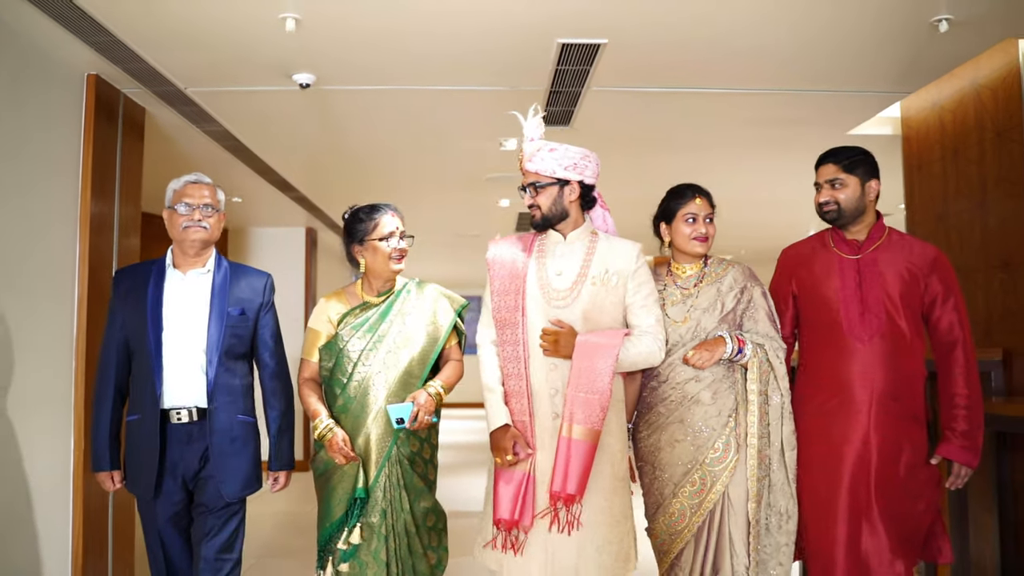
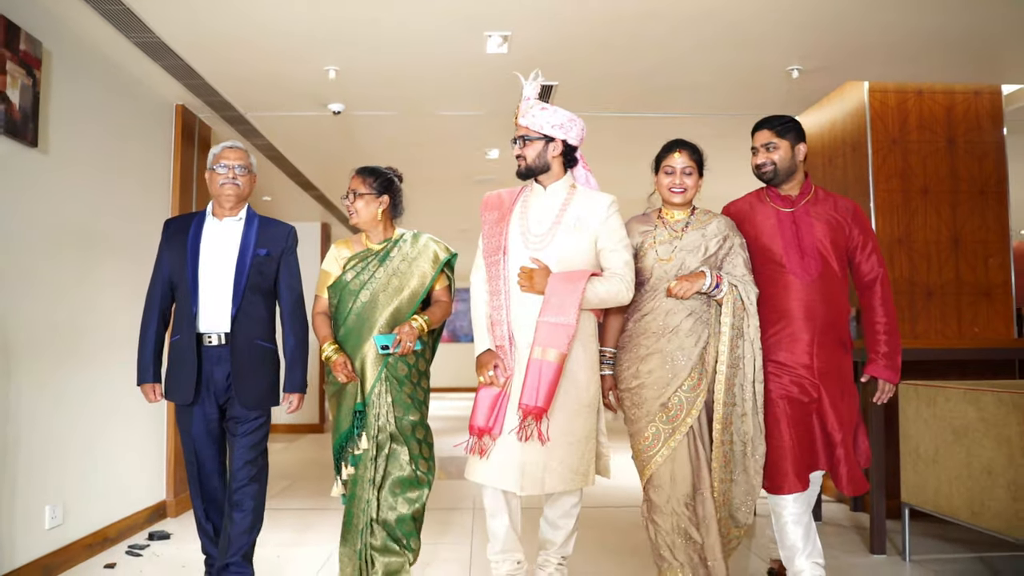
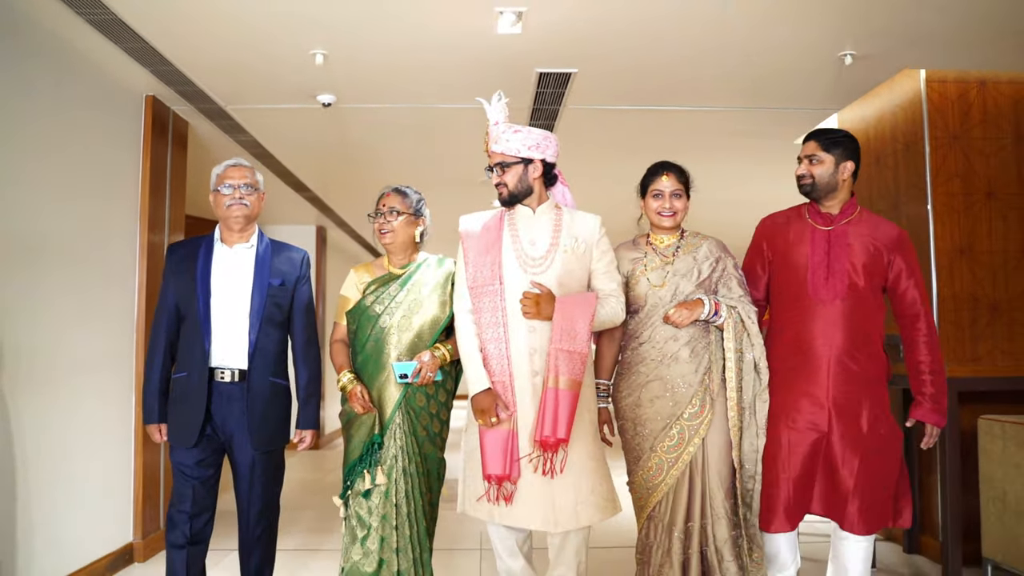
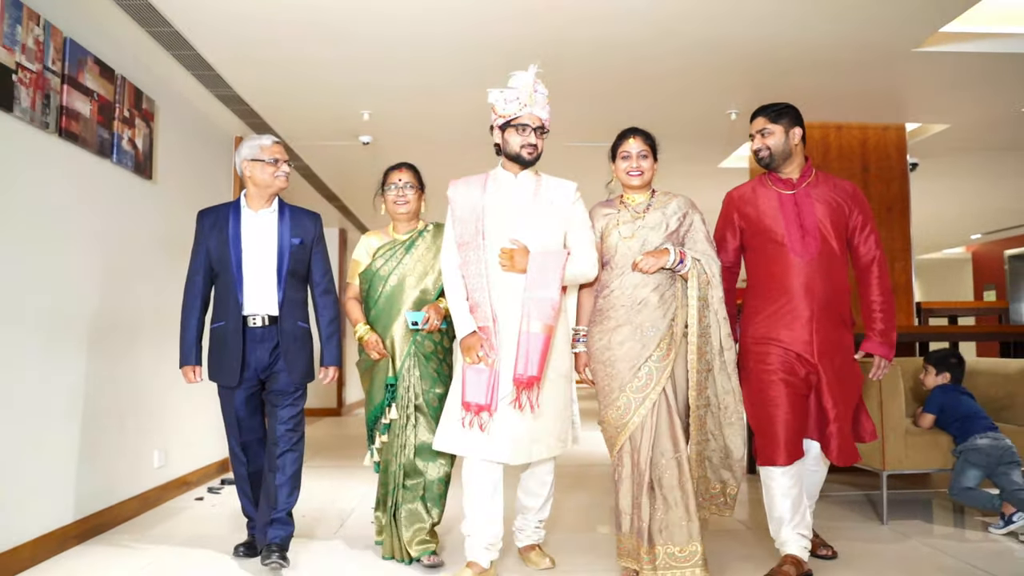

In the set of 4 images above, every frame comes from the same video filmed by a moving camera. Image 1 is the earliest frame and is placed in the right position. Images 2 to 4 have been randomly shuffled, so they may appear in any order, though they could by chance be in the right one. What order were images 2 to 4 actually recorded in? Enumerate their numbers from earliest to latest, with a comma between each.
3, 2, 4
